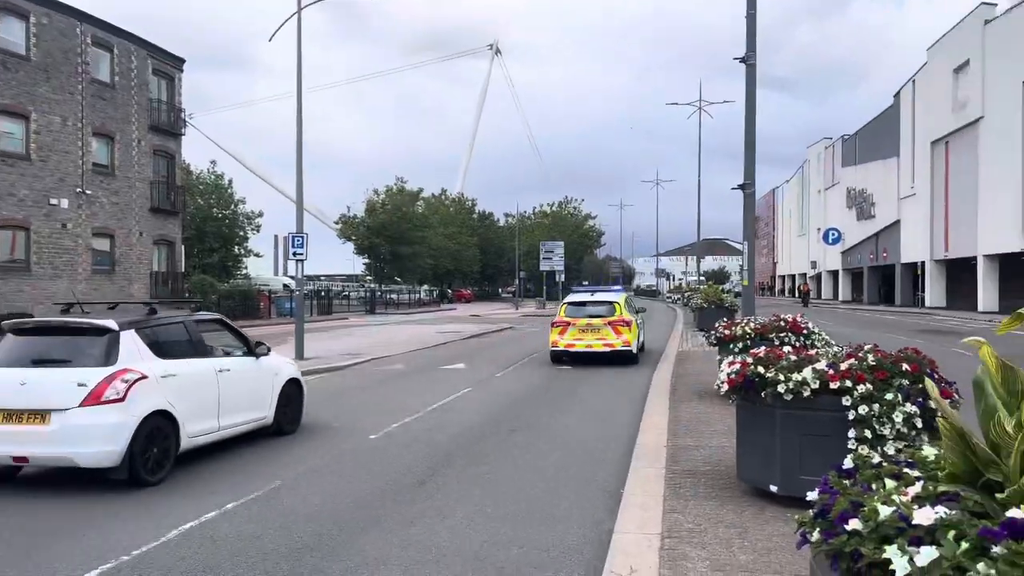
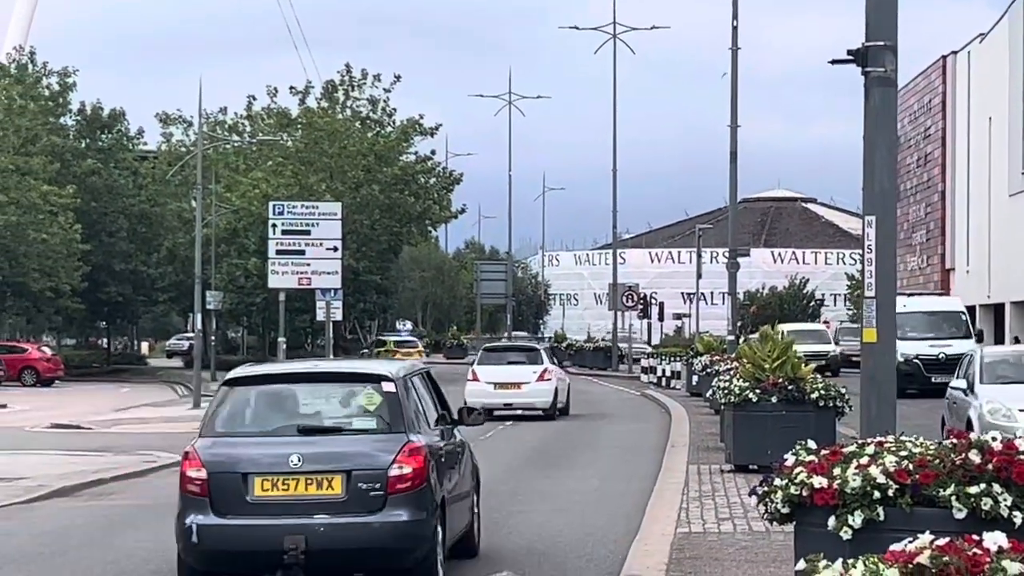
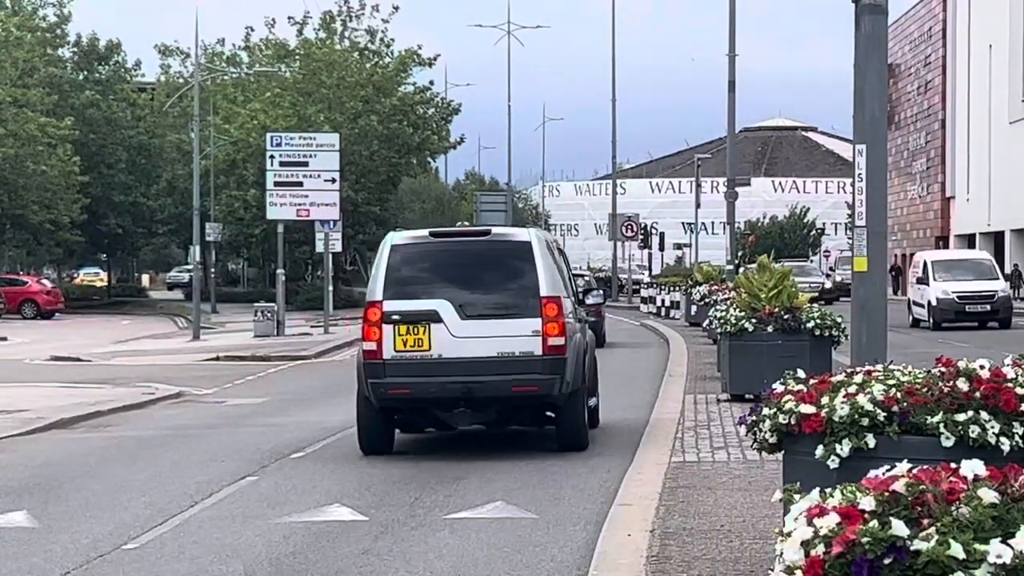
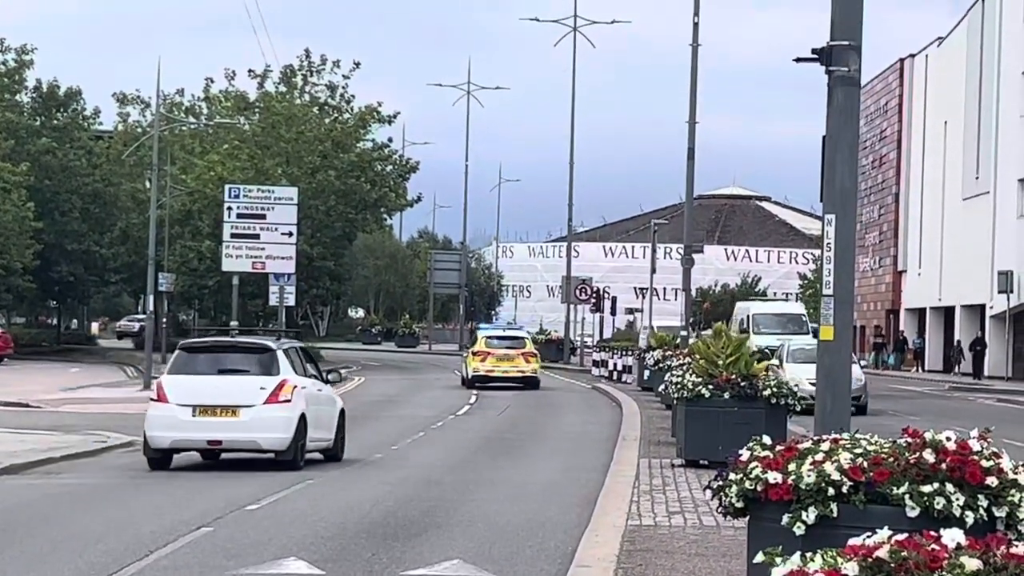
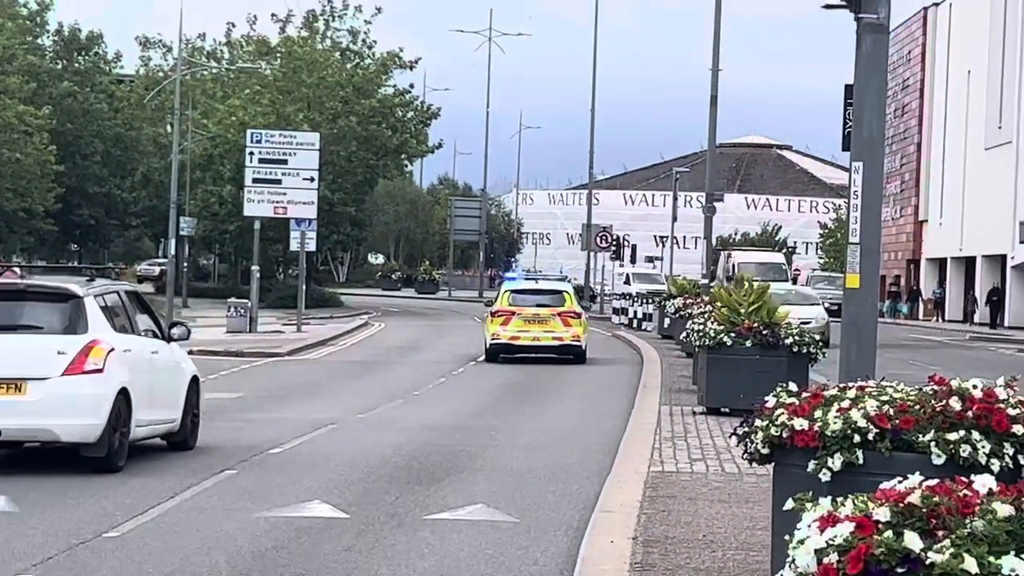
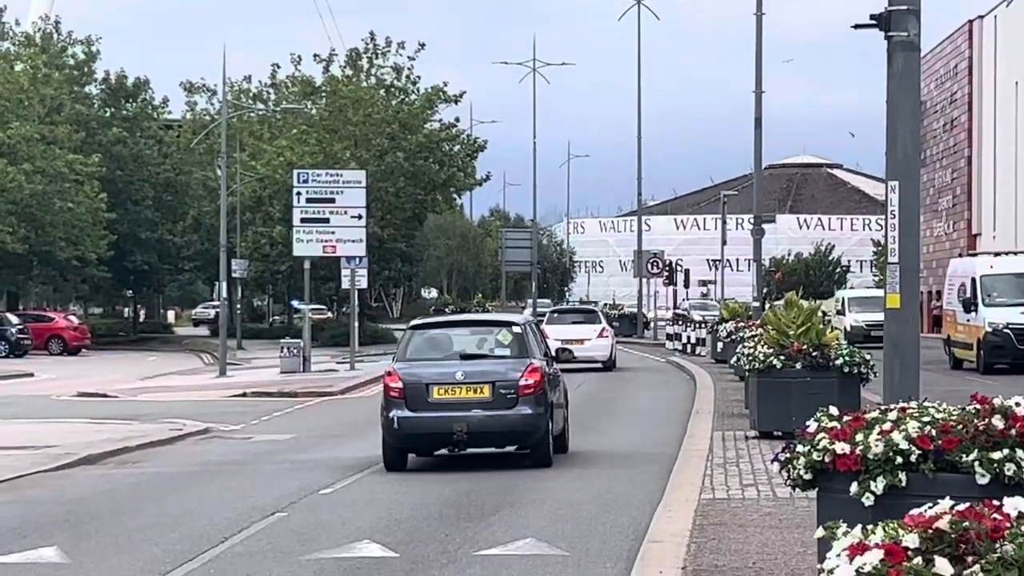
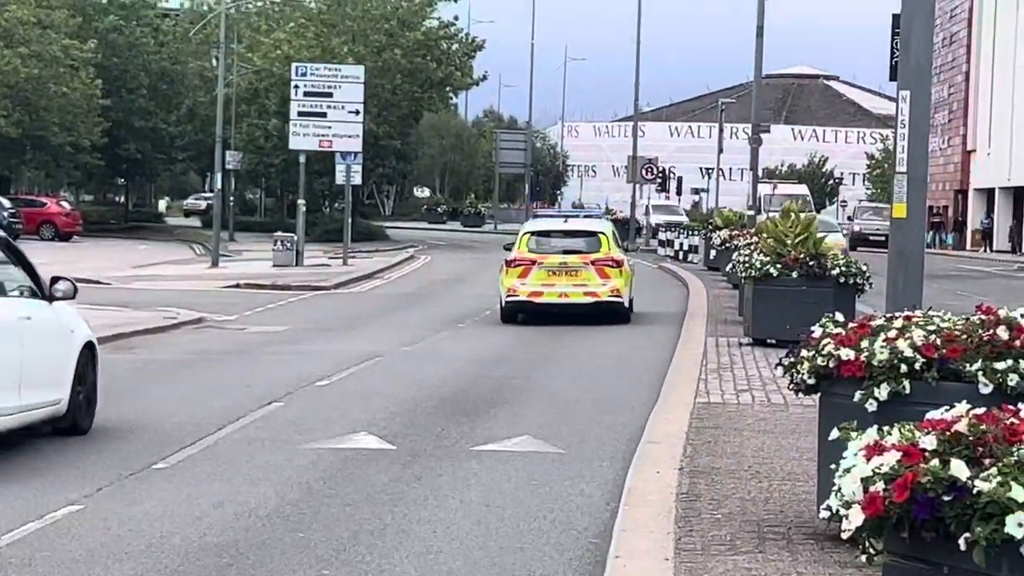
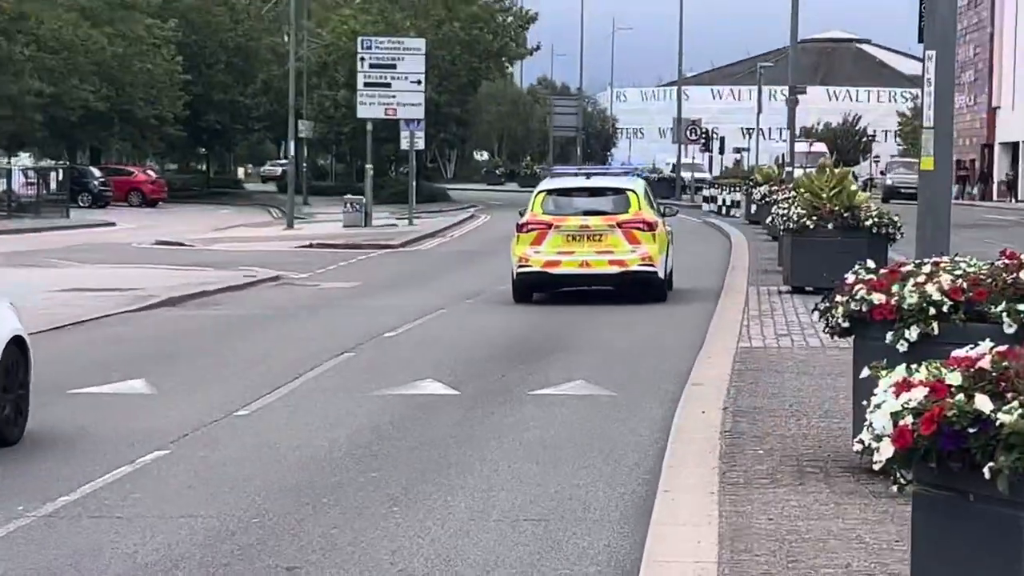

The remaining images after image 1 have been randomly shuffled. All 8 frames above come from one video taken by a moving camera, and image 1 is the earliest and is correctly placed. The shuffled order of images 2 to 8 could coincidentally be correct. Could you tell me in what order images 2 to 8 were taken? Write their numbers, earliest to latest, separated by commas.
8, 7, 5, 4, 2, 6, 3
